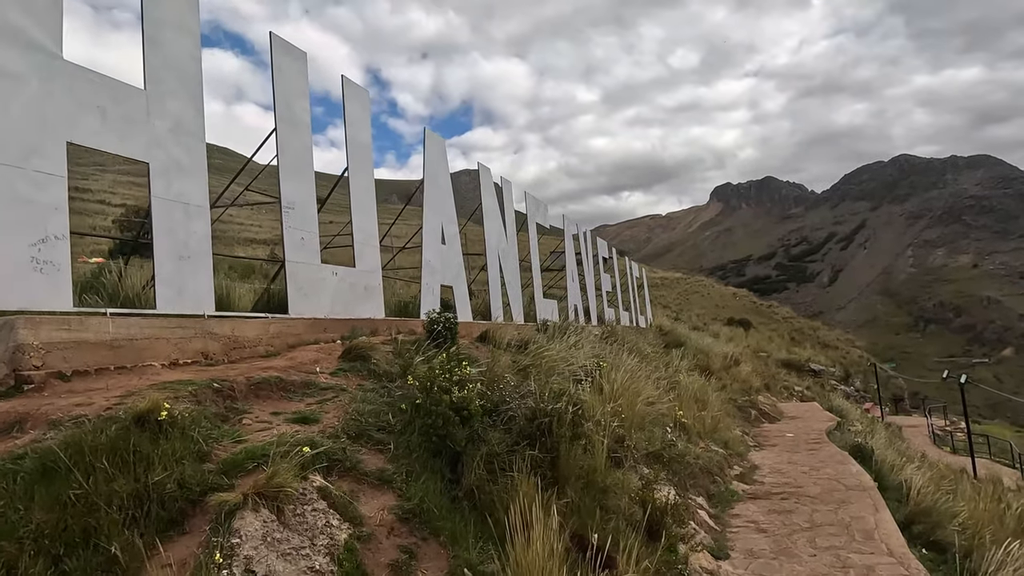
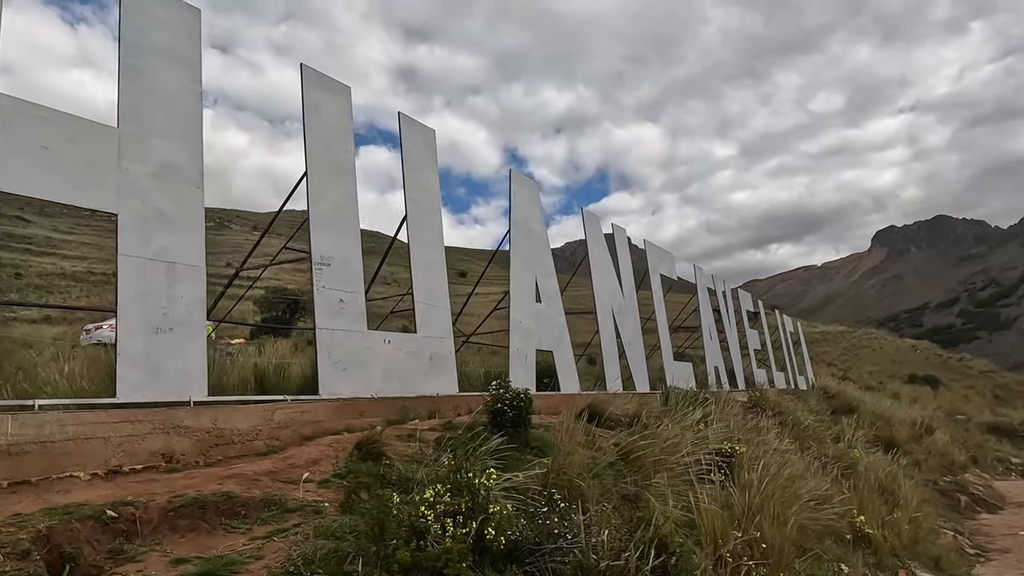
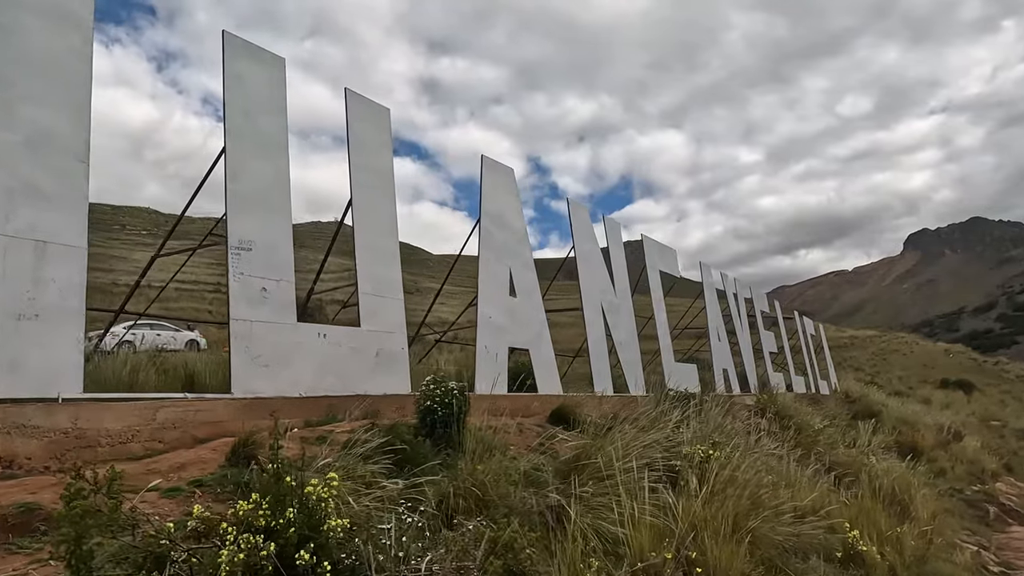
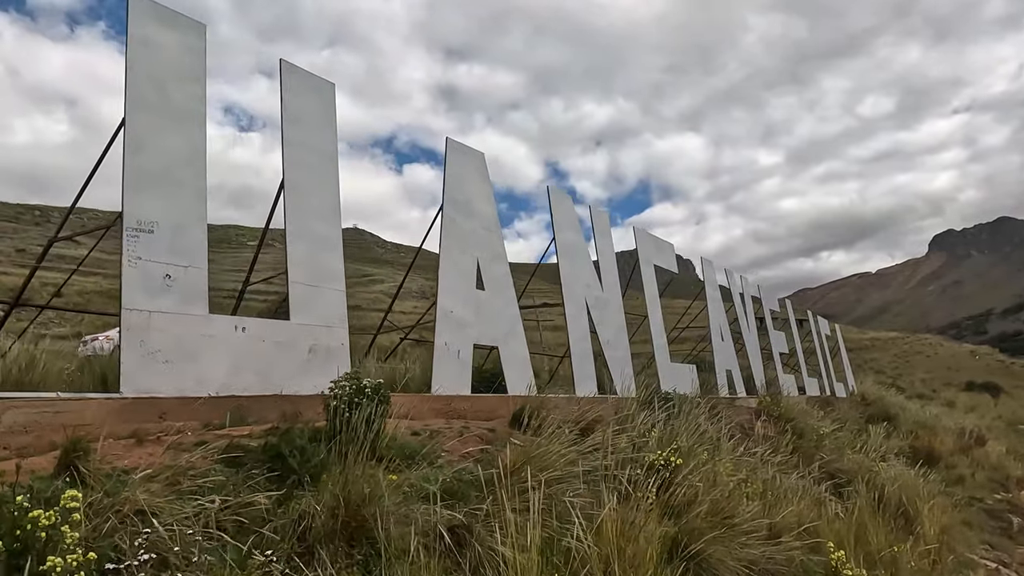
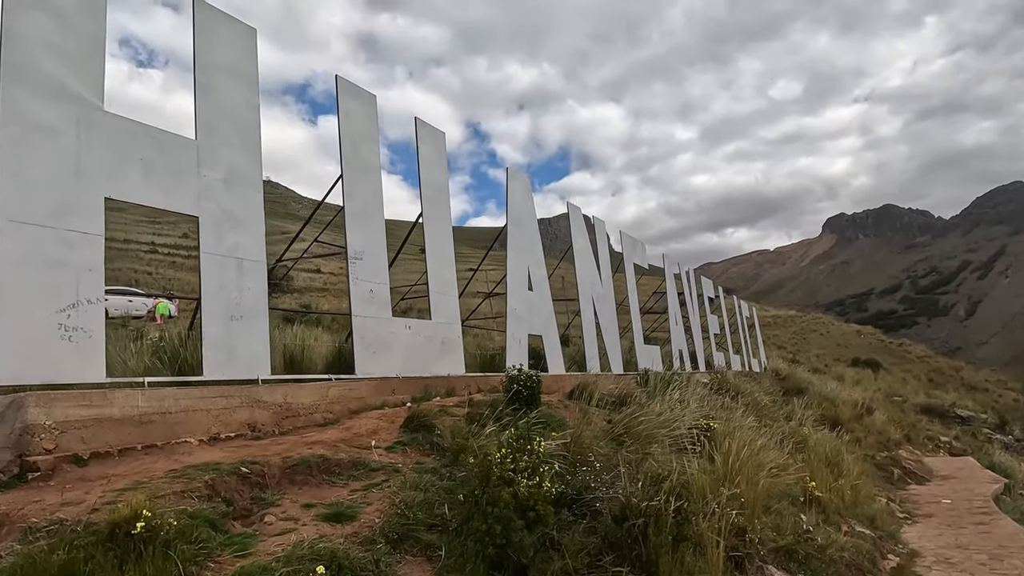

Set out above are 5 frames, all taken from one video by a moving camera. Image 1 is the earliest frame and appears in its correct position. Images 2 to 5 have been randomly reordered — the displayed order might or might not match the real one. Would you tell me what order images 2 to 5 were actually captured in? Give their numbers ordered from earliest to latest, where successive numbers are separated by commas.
5, 2, 3, 4
